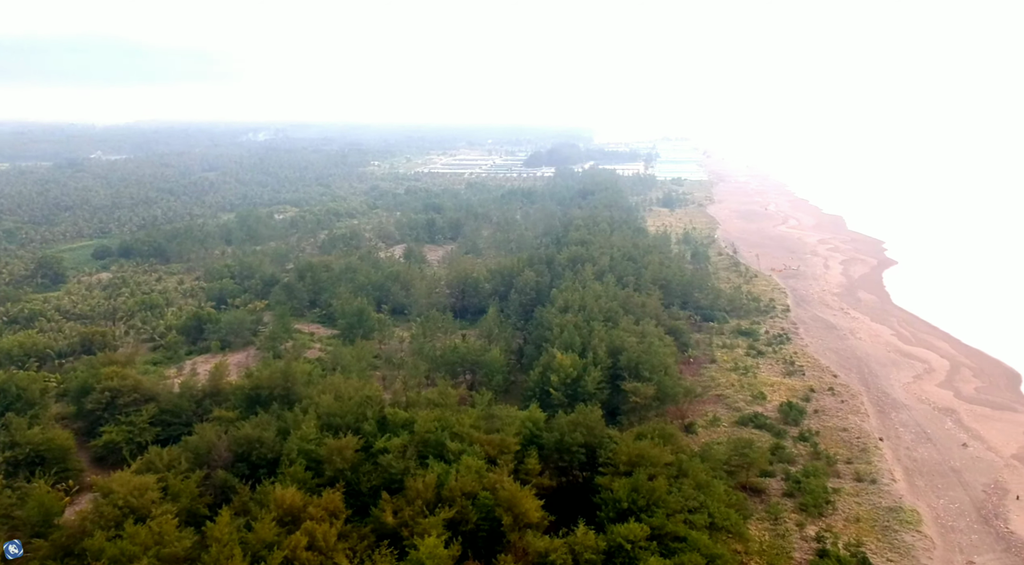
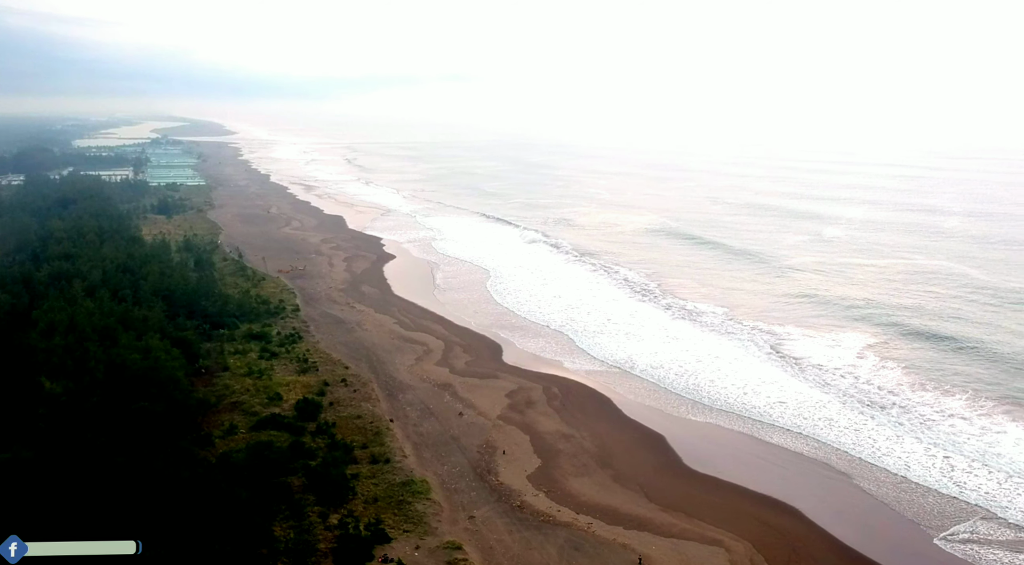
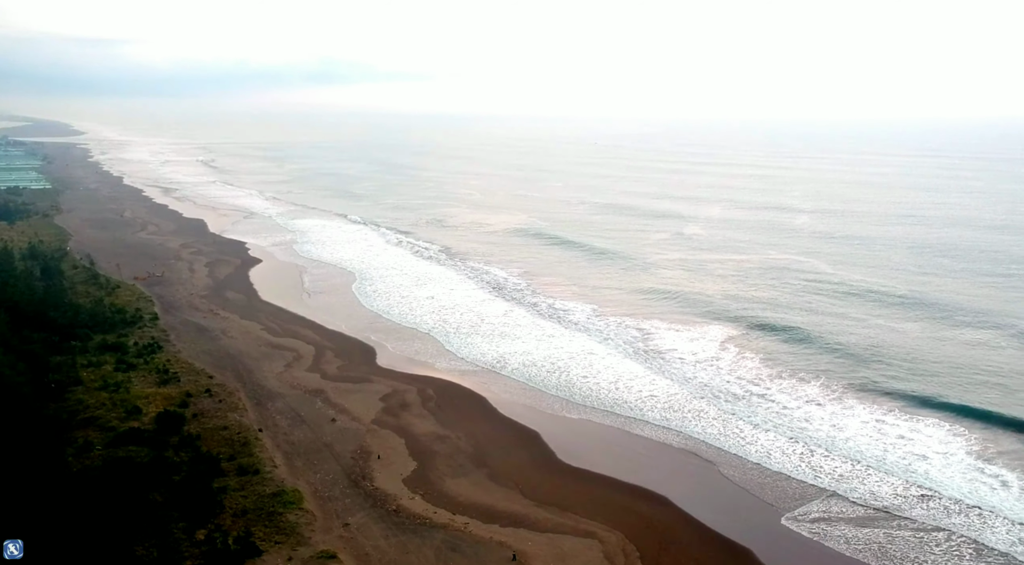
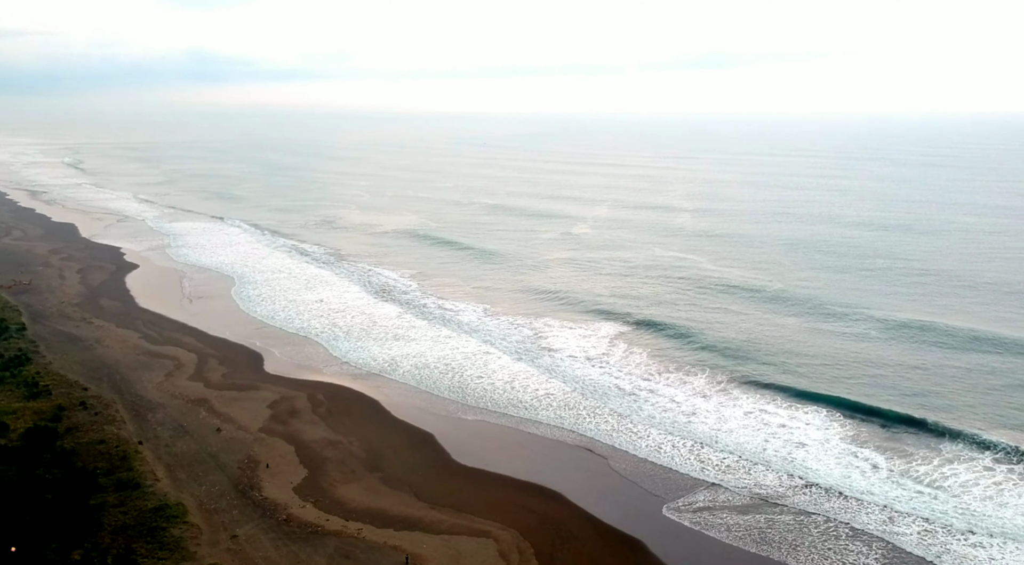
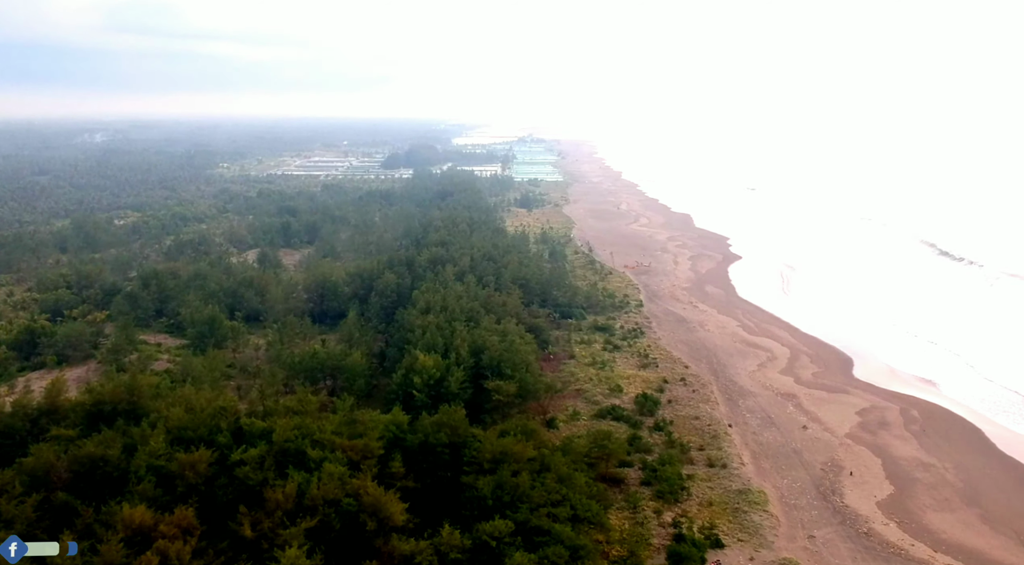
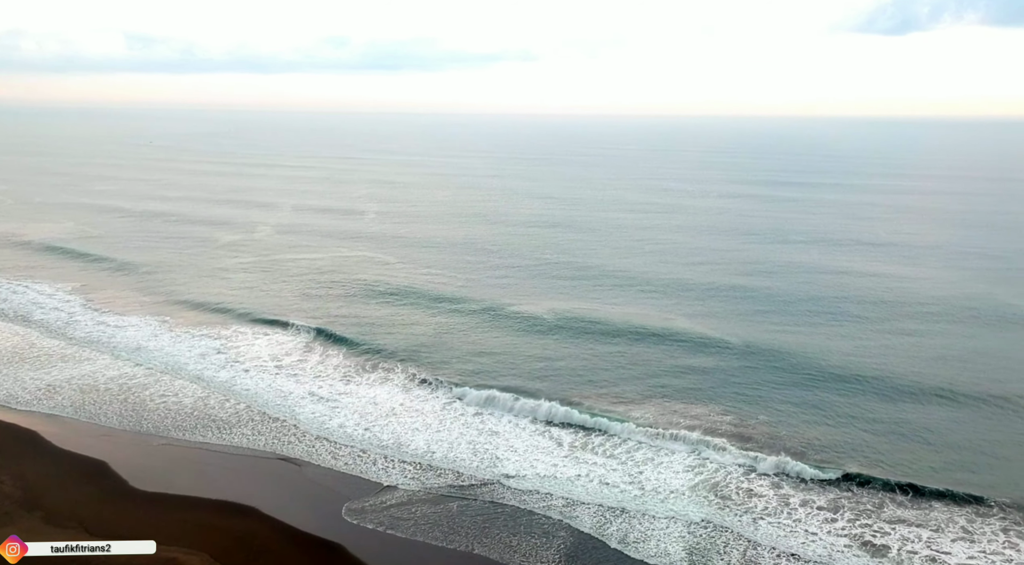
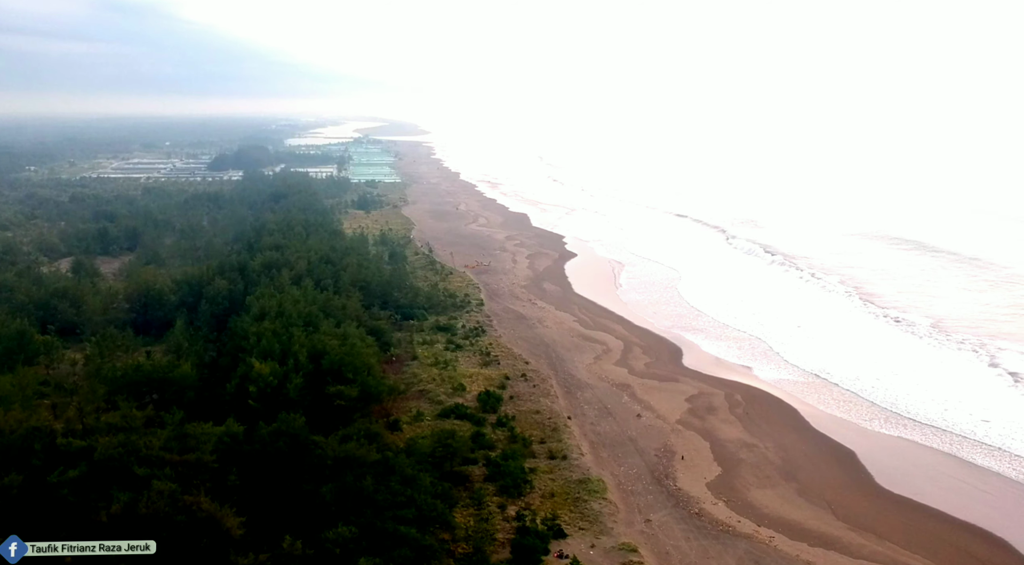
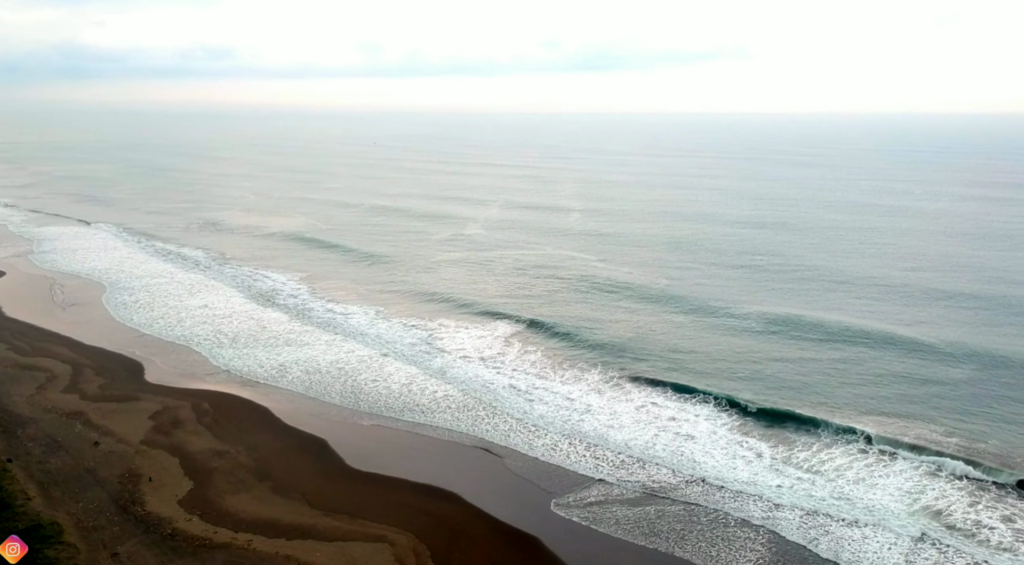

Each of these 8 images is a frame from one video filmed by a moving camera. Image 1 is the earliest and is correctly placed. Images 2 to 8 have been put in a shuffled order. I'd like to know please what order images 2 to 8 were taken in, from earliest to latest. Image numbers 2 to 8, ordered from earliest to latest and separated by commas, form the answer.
5, 7, 2, 3, 4, 8, 6
